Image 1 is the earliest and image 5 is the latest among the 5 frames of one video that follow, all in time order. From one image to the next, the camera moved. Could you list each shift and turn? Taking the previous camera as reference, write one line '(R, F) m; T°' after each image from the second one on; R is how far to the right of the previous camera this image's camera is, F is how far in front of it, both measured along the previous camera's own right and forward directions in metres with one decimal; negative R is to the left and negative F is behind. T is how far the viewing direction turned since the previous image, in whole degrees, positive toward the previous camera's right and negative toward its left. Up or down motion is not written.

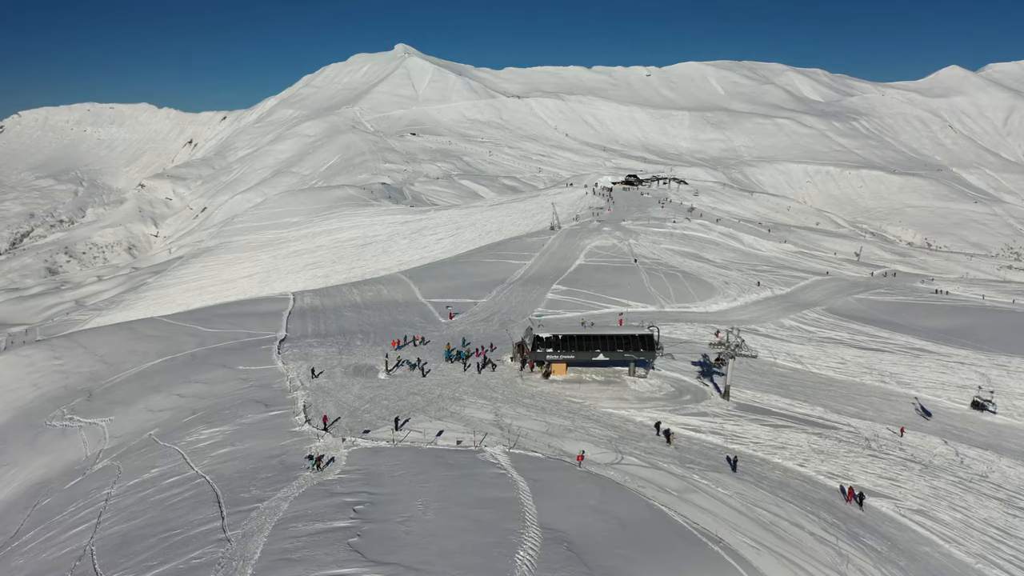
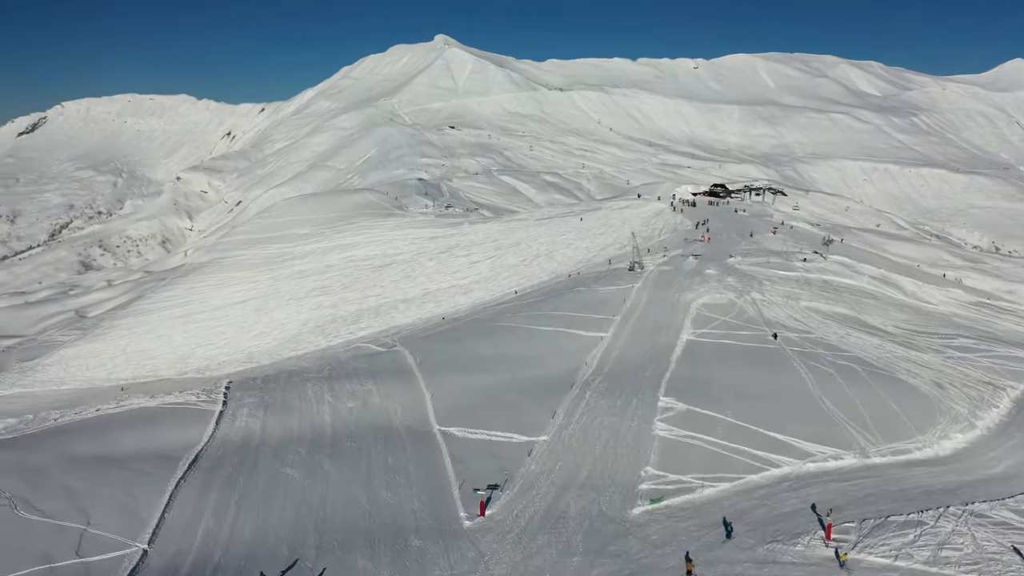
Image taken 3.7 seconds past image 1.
(-0.8, +11.5) m; -3°
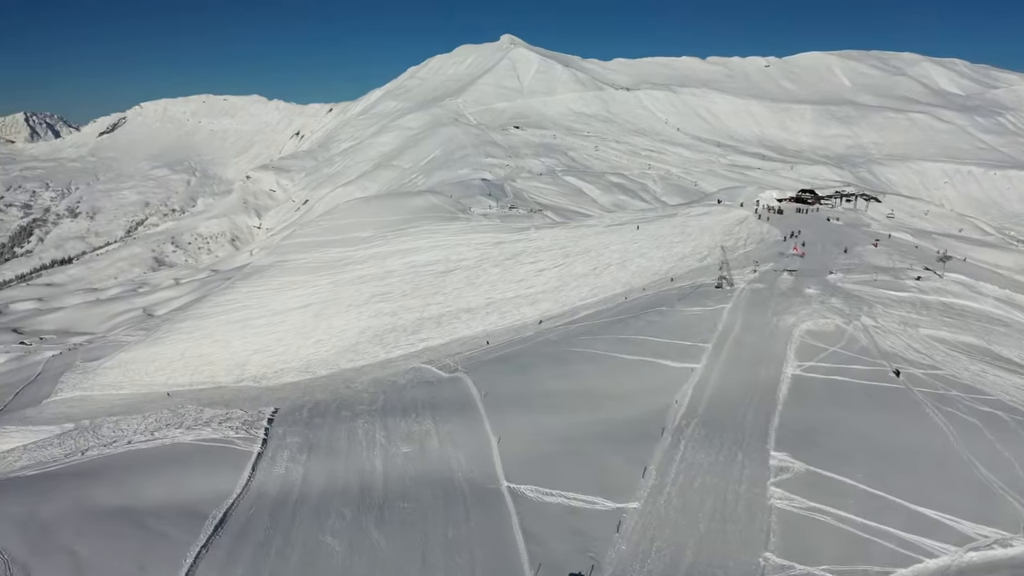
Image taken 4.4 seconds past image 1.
(-0.4, +2.4) m; -4°
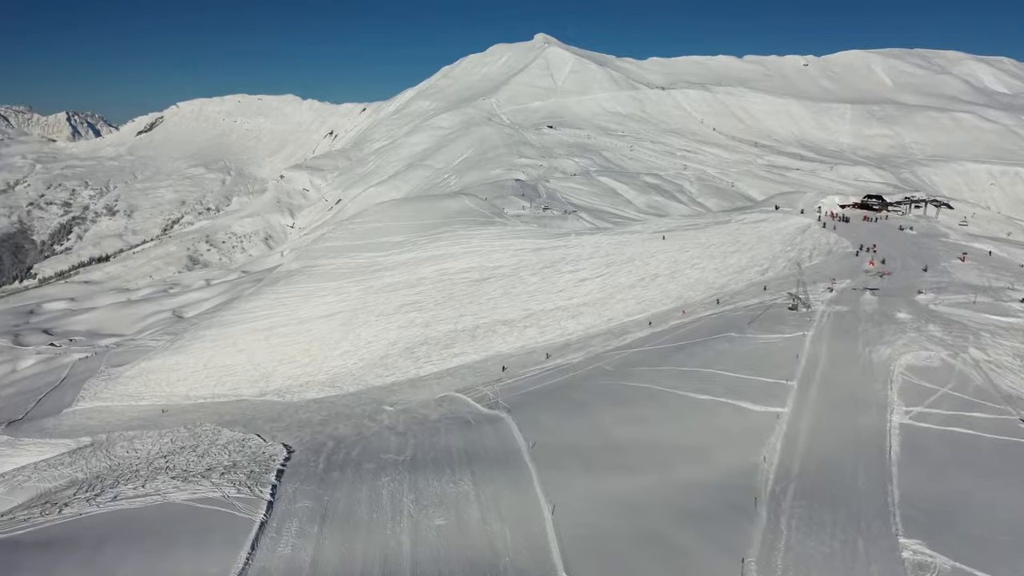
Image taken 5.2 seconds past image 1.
(-0.4, +2.7) m; -2°
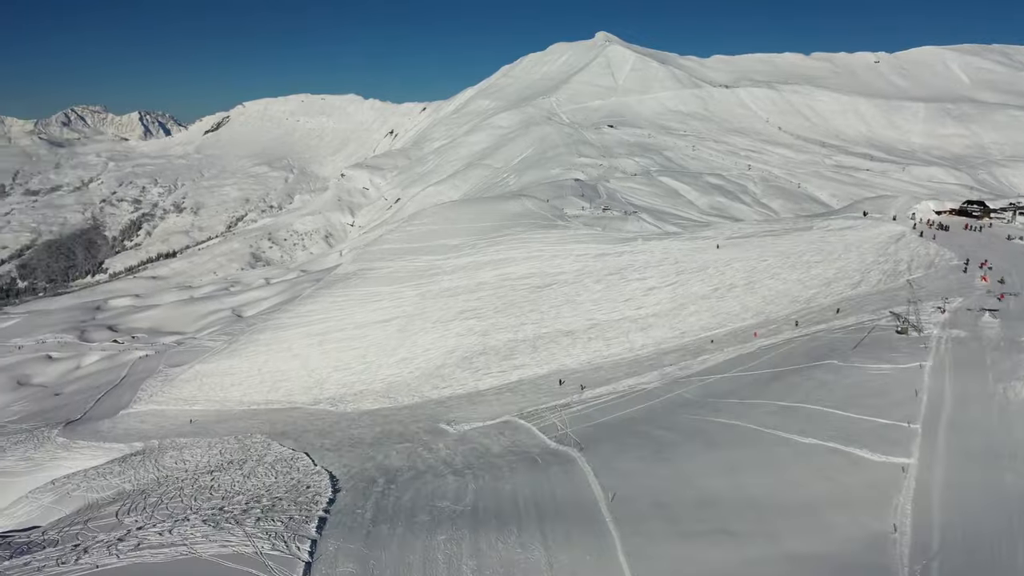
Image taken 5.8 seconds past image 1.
(-0.3, +2.0) m; -4°
